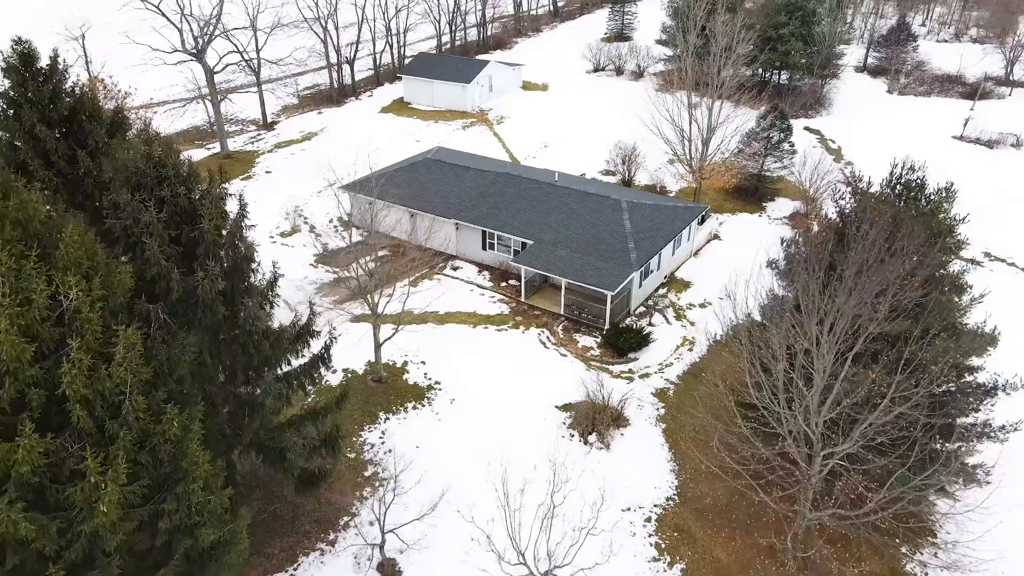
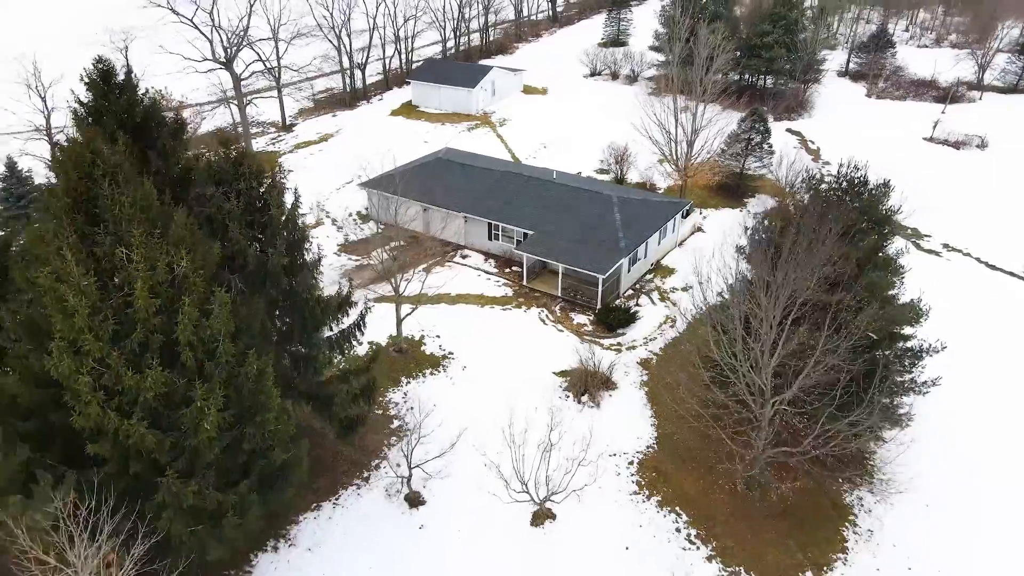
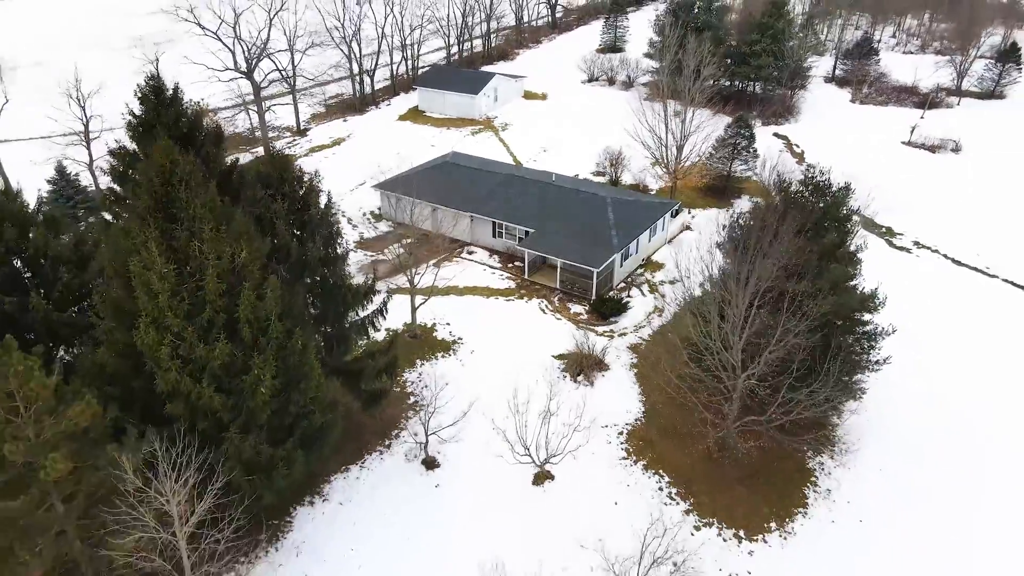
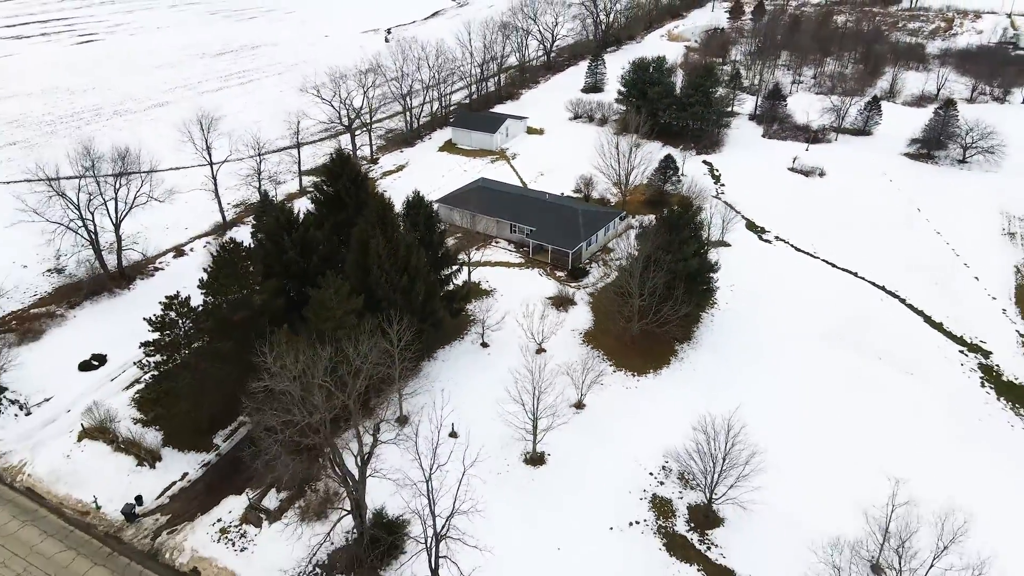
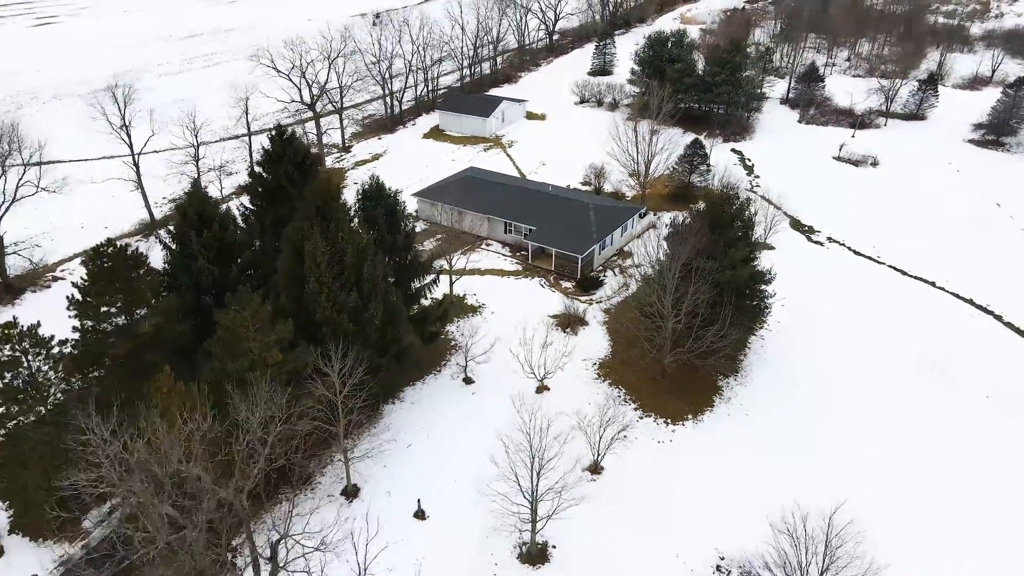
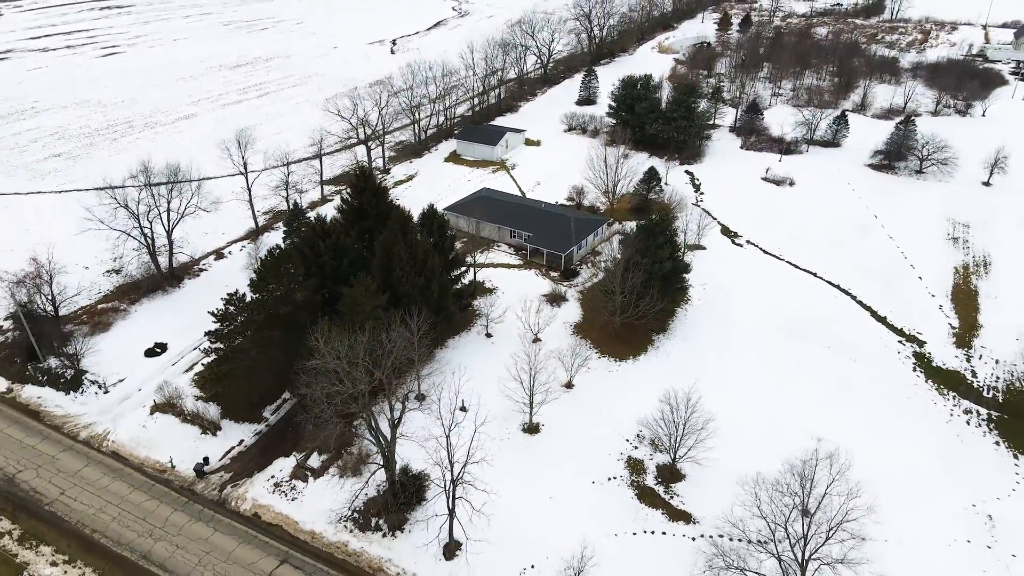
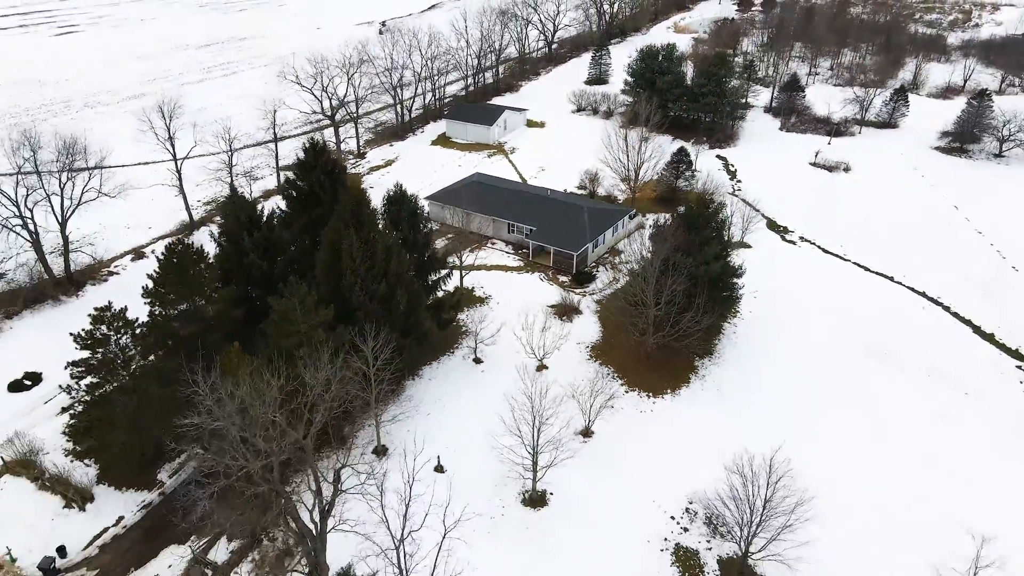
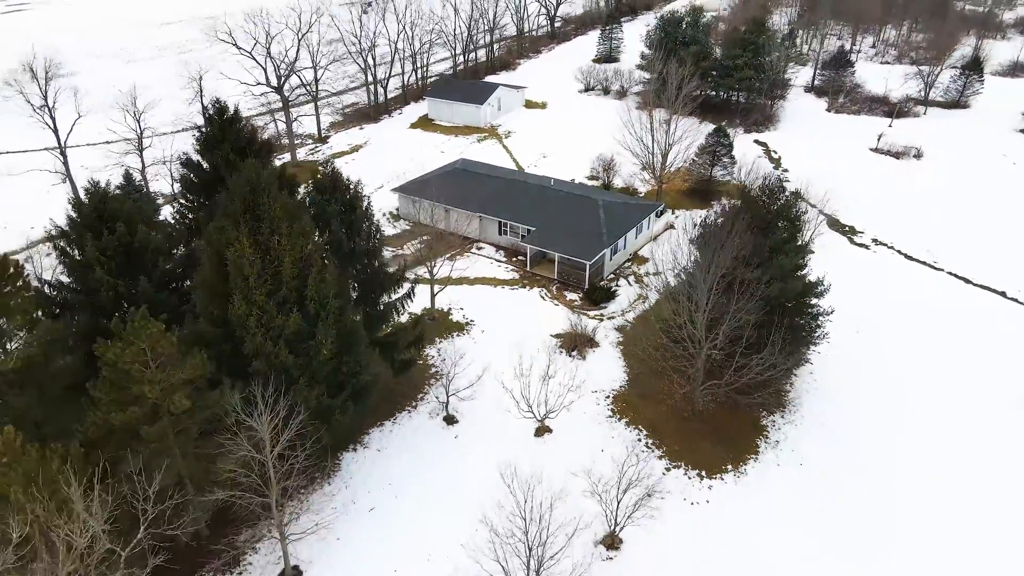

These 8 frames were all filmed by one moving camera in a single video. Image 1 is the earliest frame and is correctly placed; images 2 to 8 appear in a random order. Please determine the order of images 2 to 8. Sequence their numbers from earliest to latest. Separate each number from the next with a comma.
2, 3, 8, 5, 7, 4, 6
